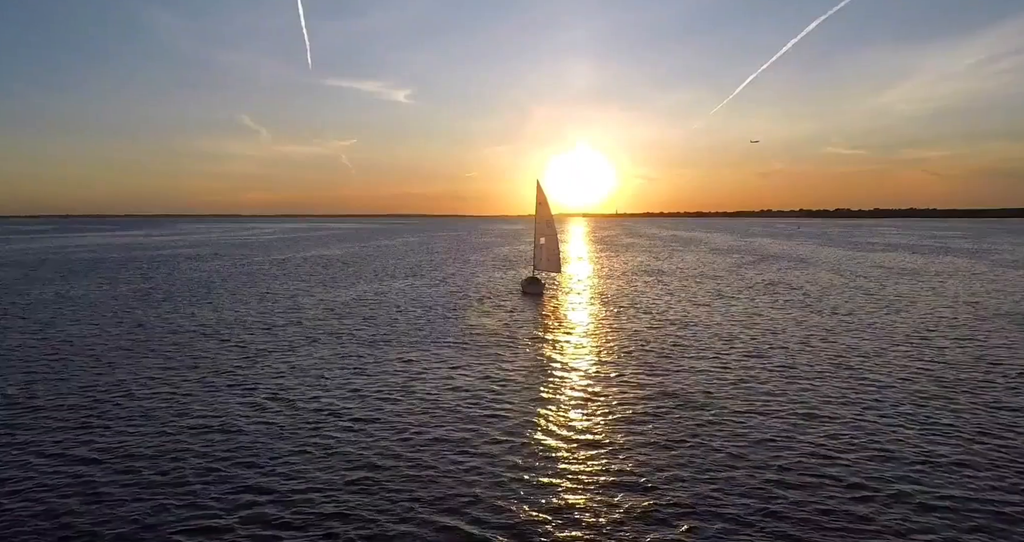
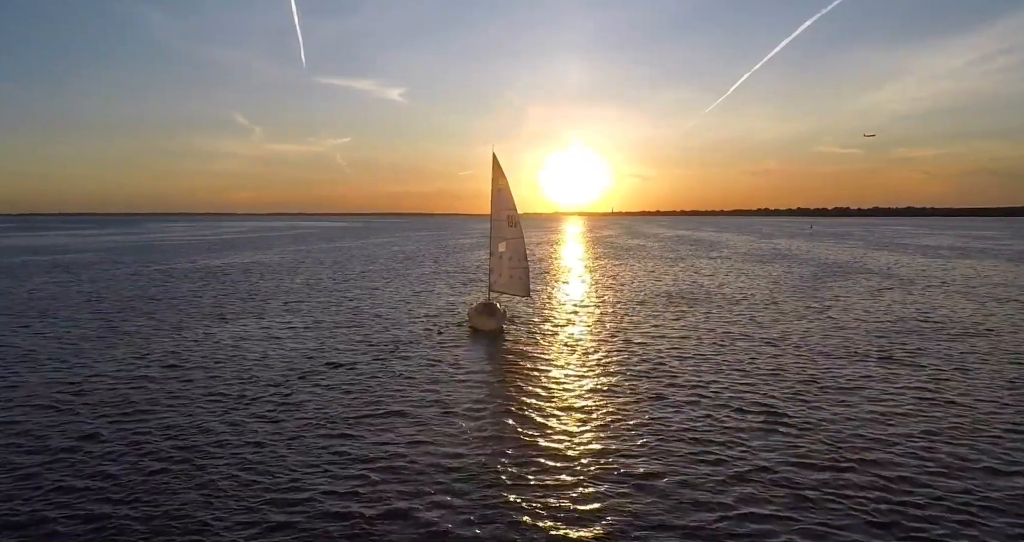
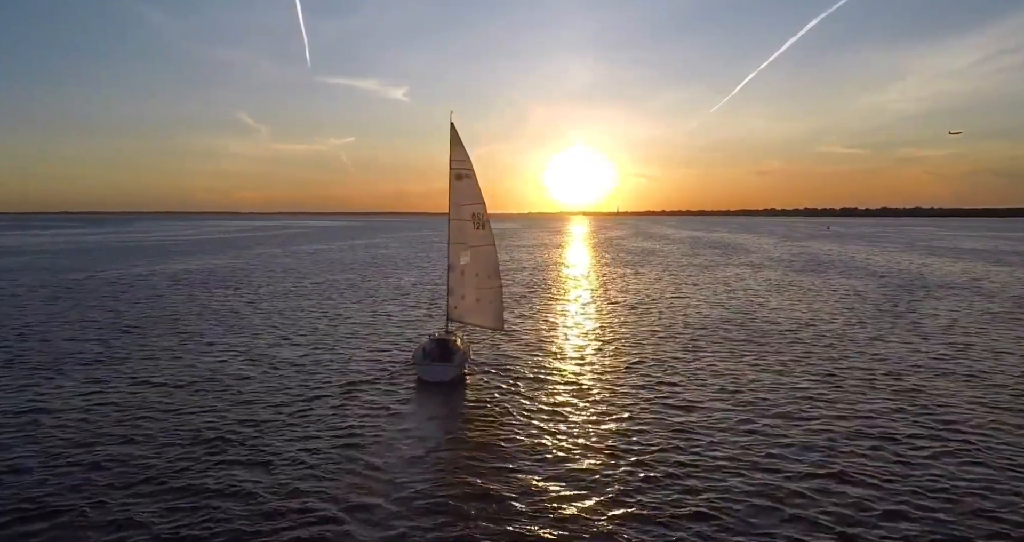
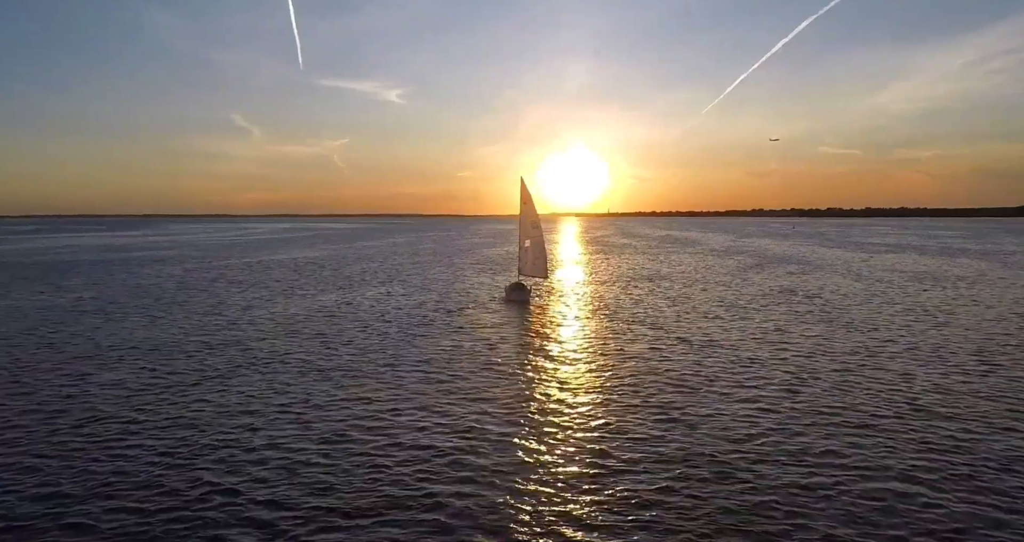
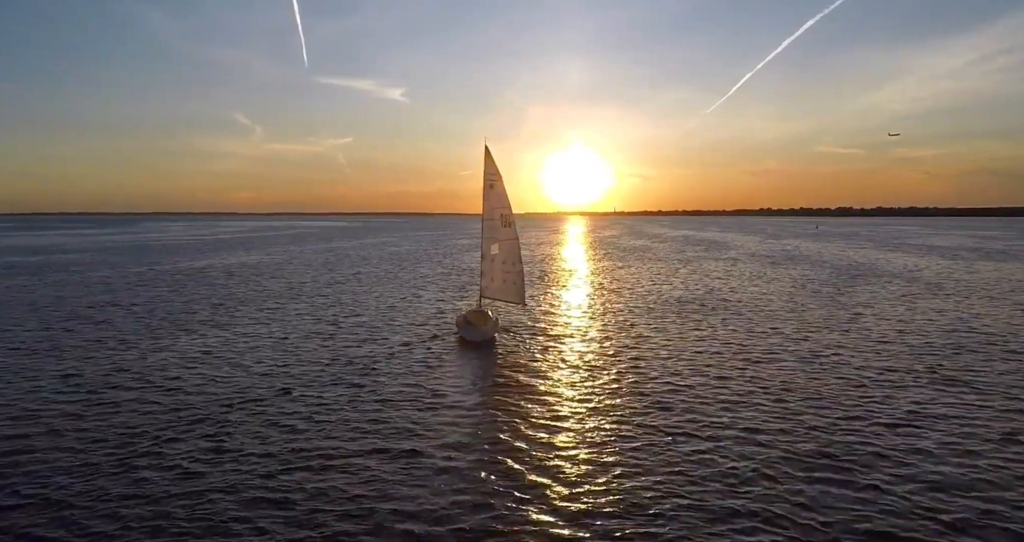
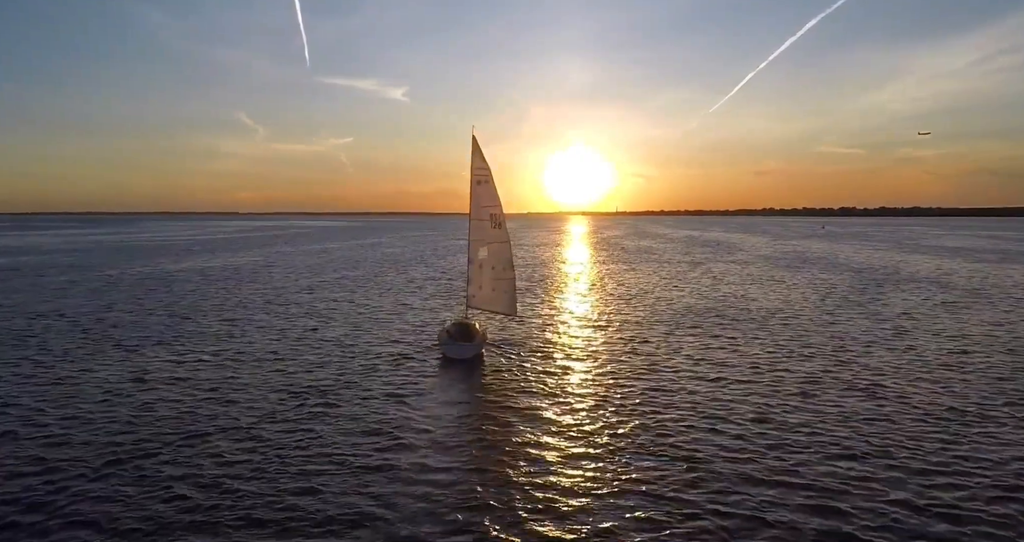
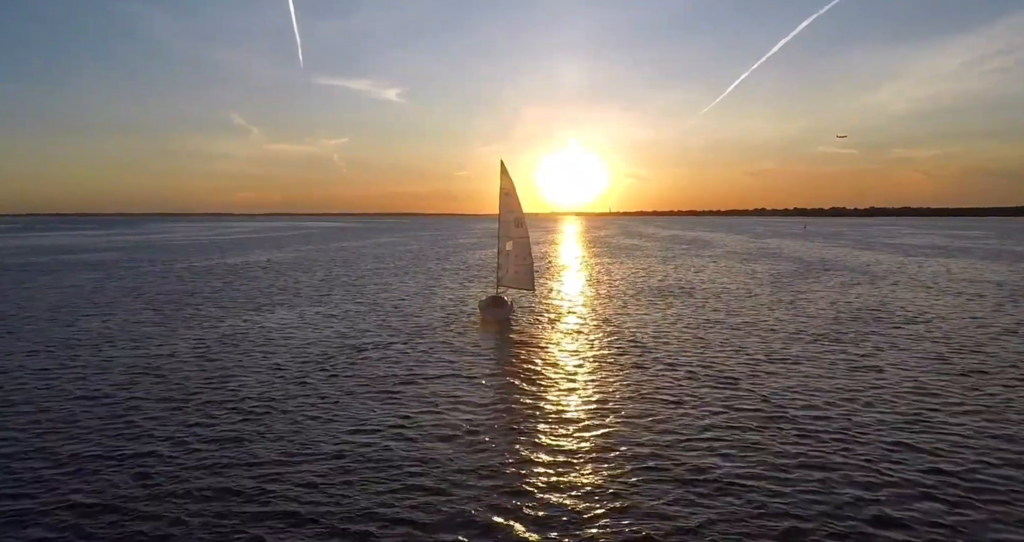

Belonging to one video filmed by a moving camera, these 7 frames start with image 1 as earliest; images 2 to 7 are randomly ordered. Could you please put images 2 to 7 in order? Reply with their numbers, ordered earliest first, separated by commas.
4, 7, 2, 5, 6, 3
